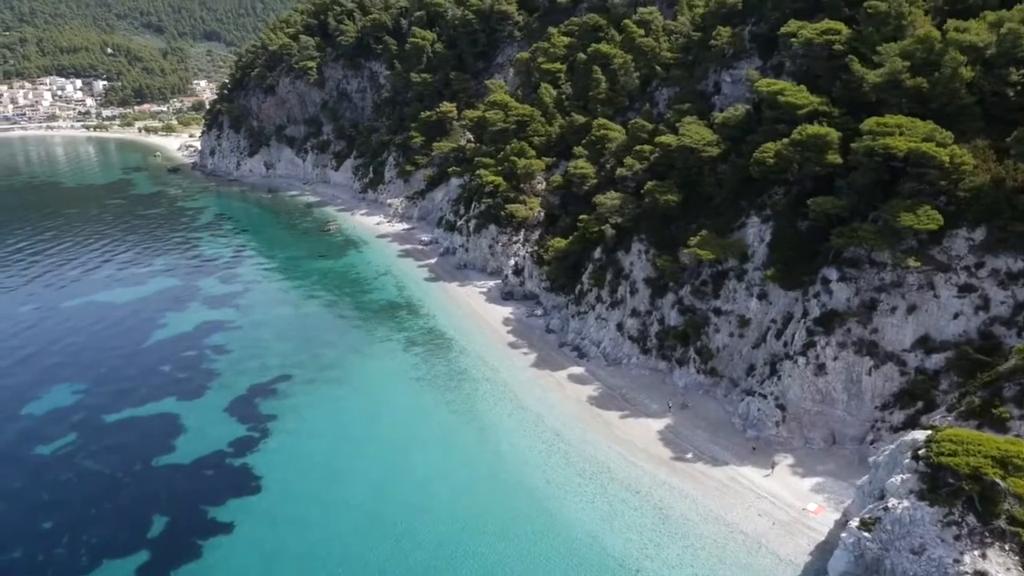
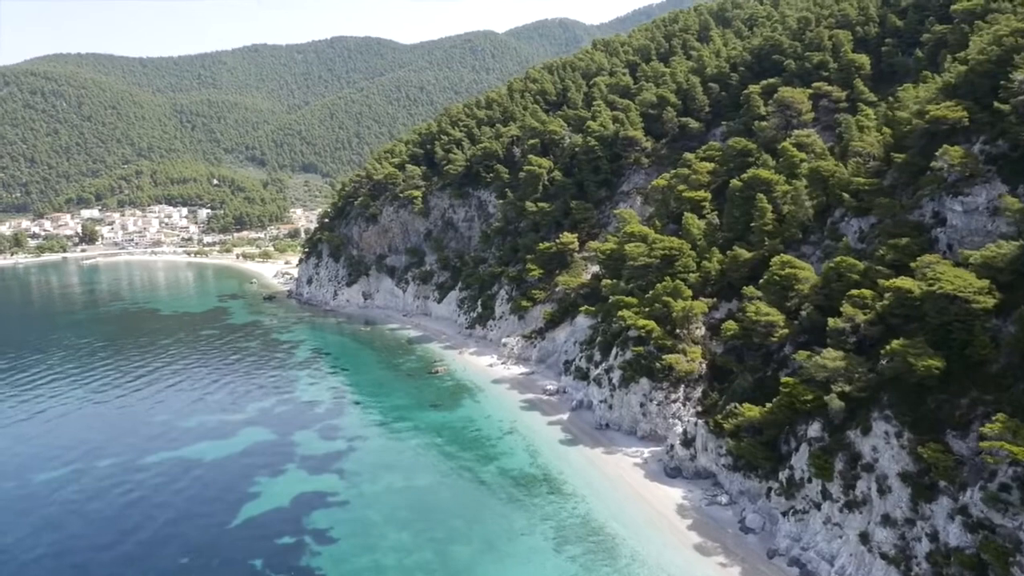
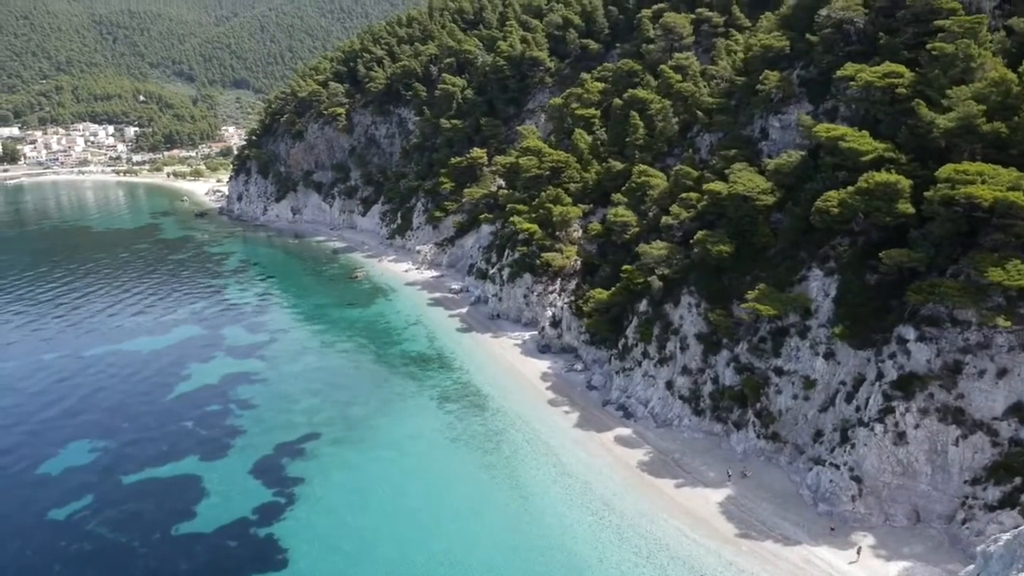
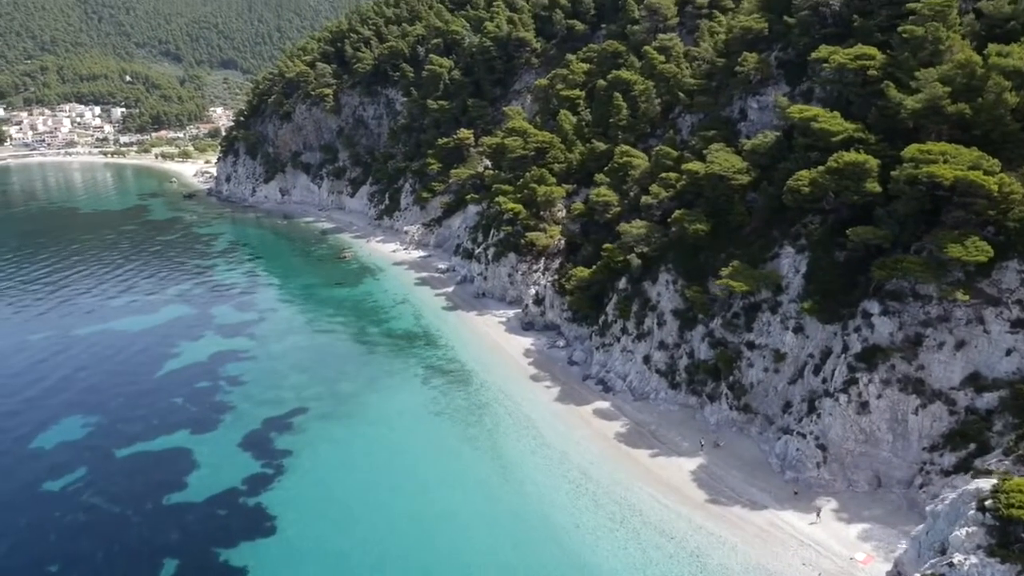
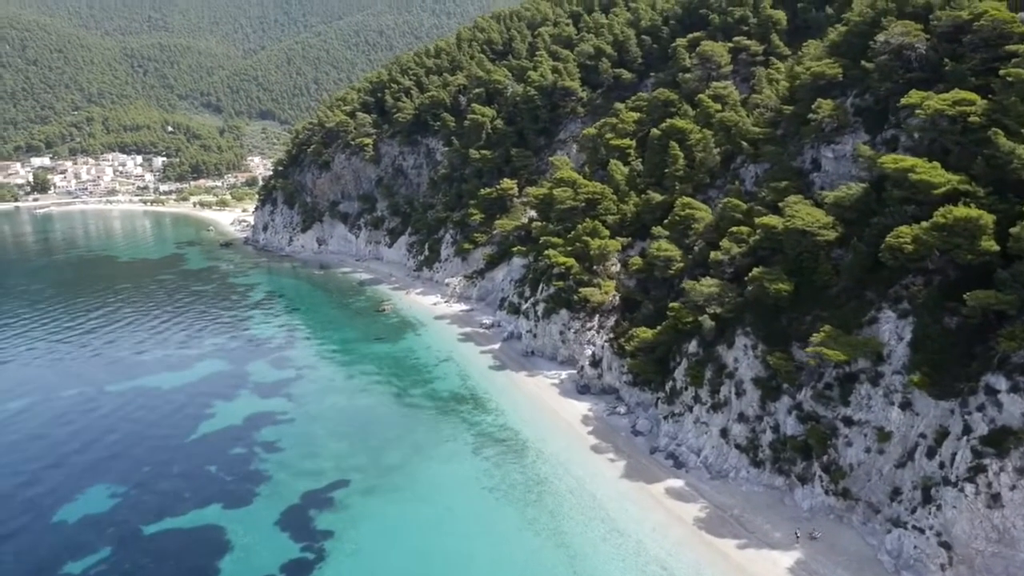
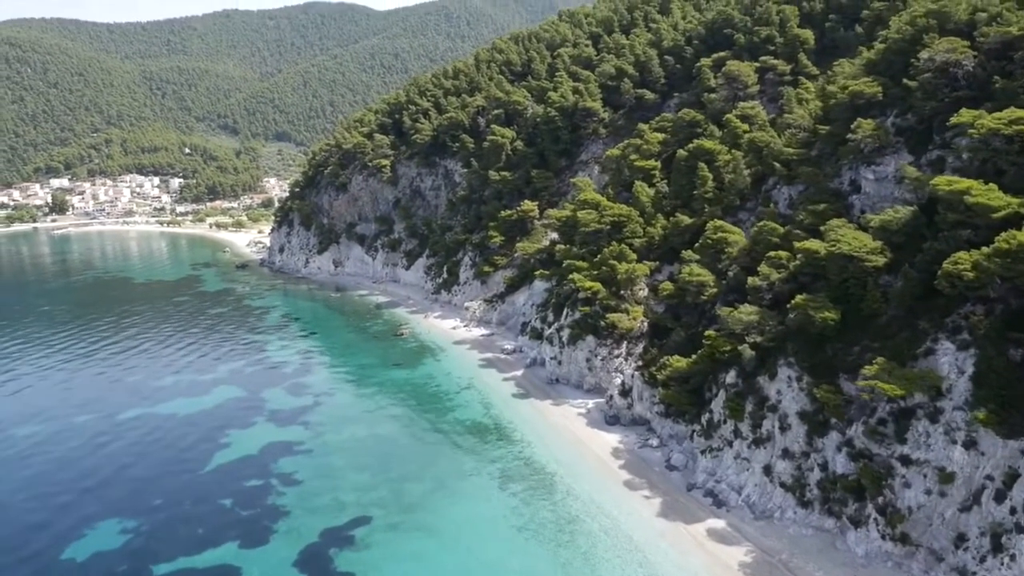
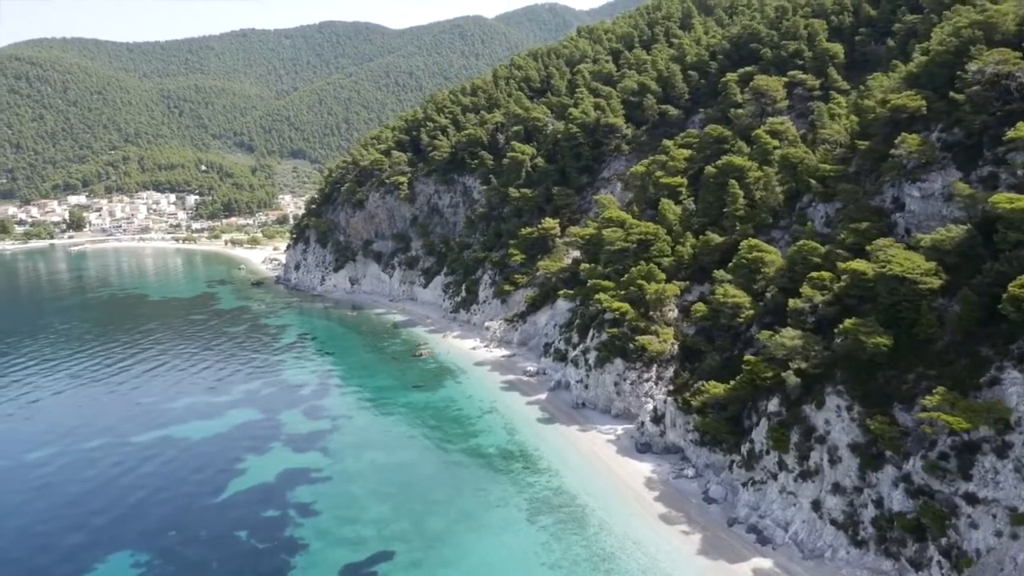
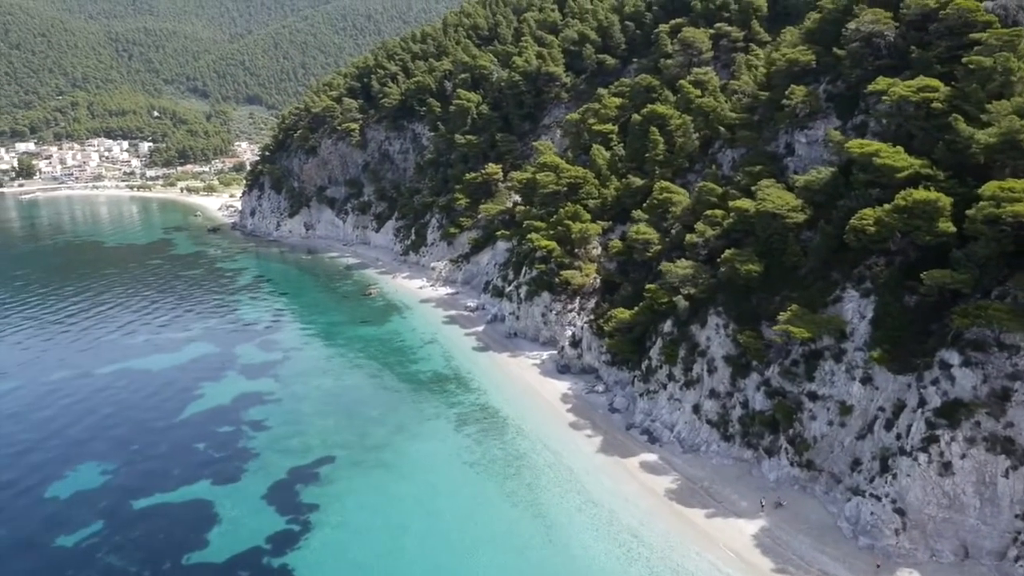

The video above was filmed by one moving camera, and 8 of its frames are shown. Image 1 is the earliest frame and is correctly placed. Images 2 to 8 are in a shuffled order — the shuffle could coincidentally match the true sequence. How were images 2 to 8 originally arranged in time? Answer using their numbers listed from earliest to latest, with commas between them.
4, 3, 8, 5, 6, 7, 2
